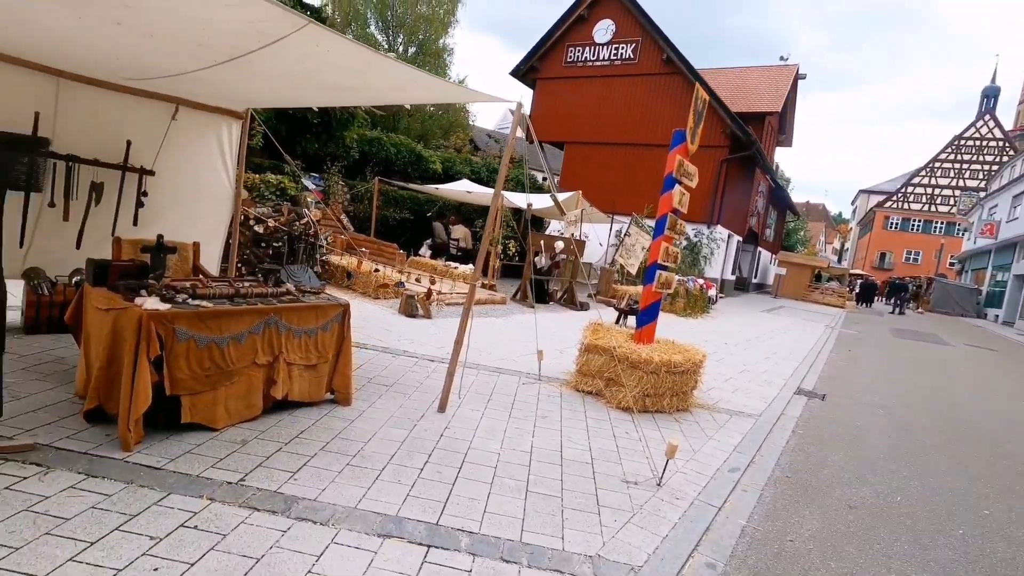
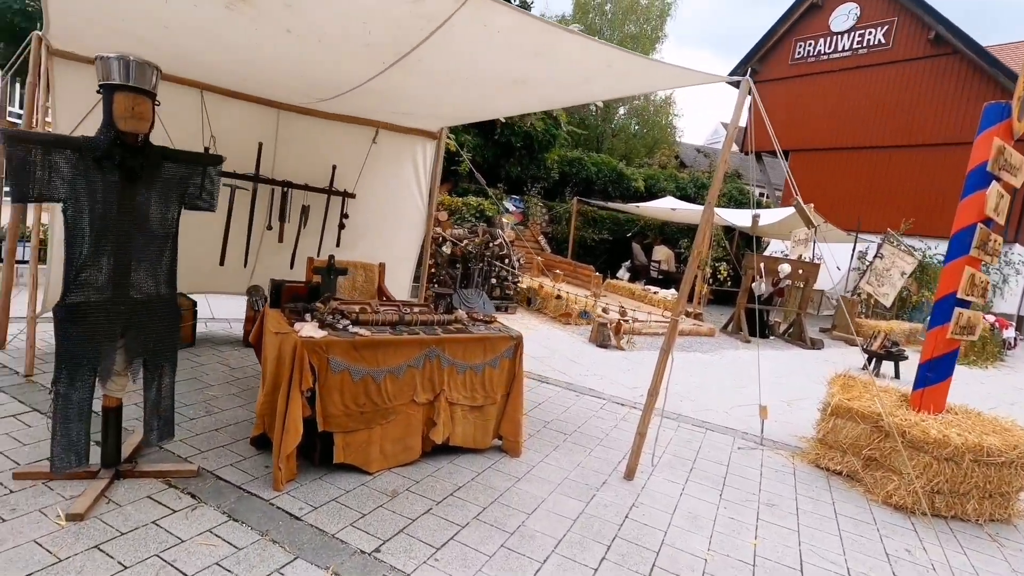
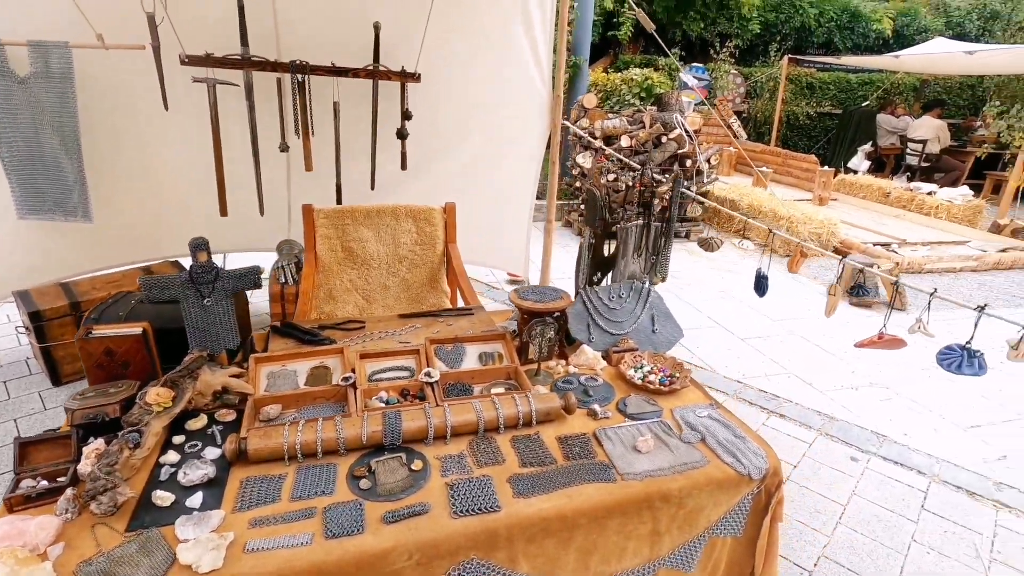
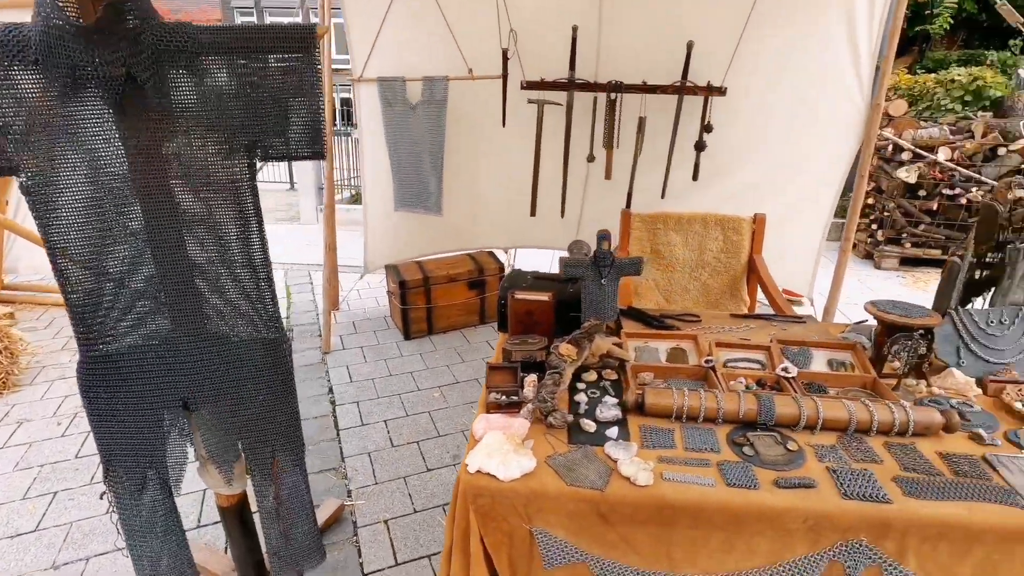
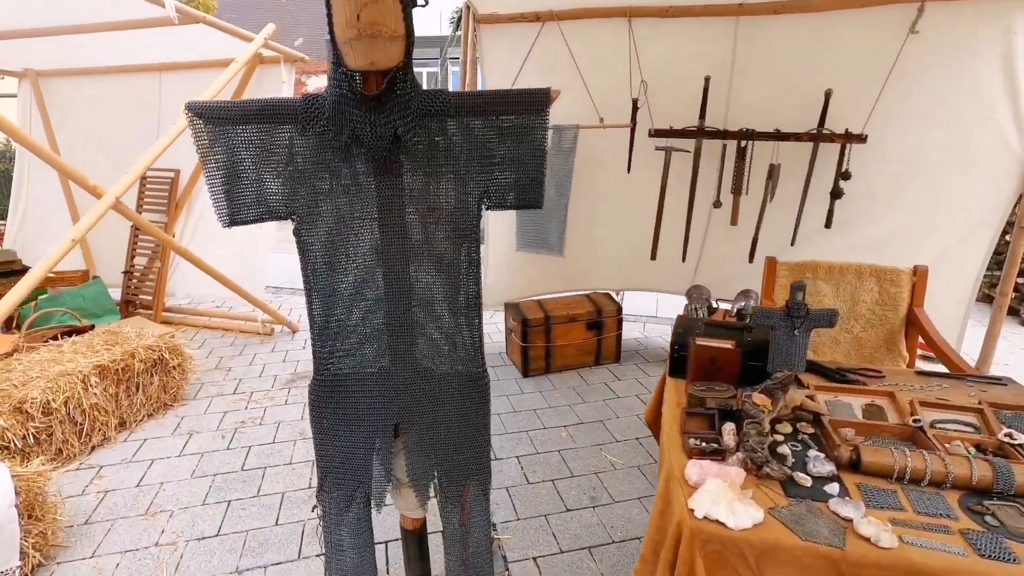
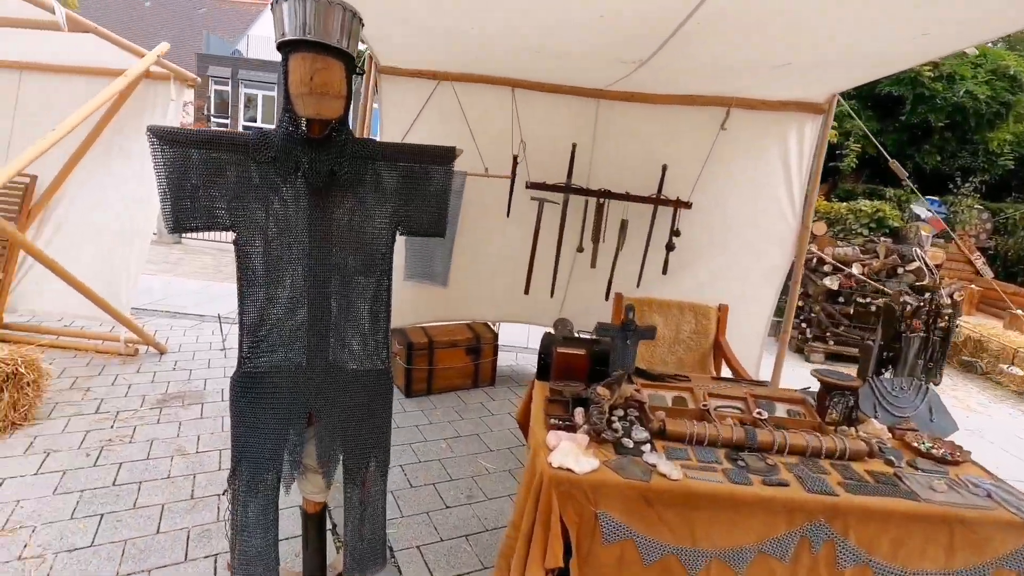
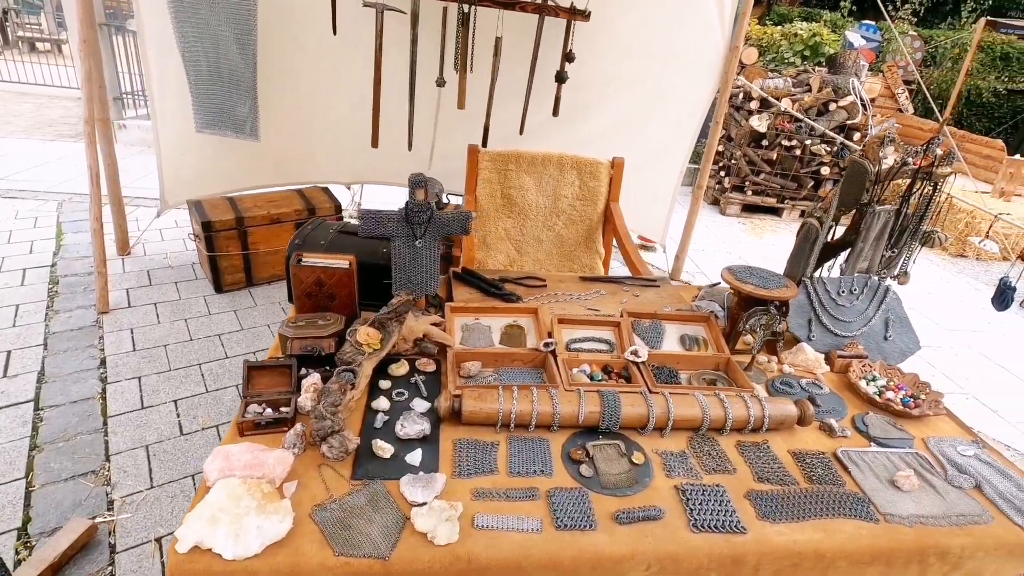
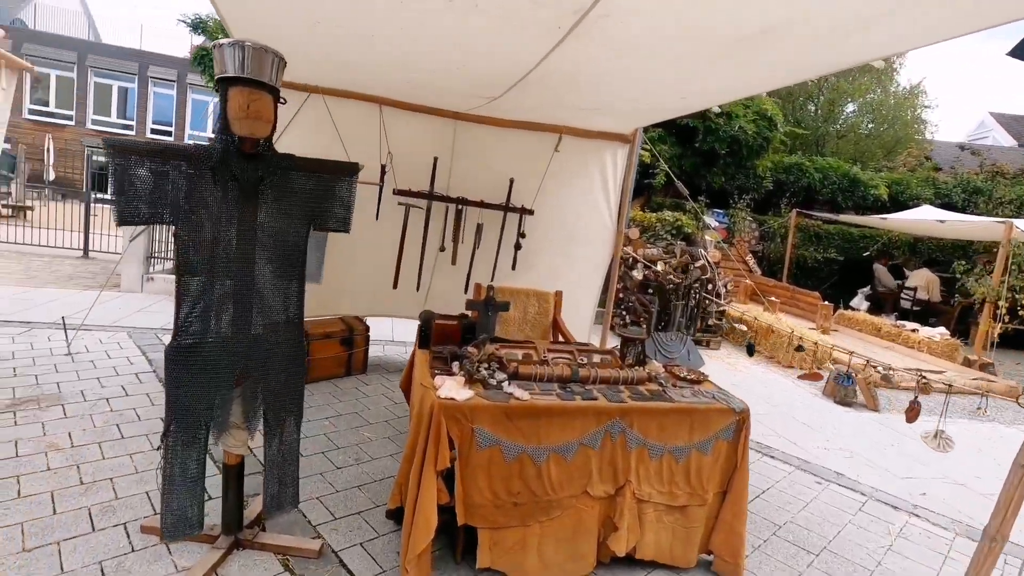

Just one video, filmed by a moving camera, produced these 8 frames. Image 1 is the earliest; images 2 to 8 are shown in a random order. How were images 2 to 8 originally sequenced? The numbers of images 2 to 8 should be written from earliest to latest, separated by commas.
2, 8, 6, 5, 4, 7, 3
